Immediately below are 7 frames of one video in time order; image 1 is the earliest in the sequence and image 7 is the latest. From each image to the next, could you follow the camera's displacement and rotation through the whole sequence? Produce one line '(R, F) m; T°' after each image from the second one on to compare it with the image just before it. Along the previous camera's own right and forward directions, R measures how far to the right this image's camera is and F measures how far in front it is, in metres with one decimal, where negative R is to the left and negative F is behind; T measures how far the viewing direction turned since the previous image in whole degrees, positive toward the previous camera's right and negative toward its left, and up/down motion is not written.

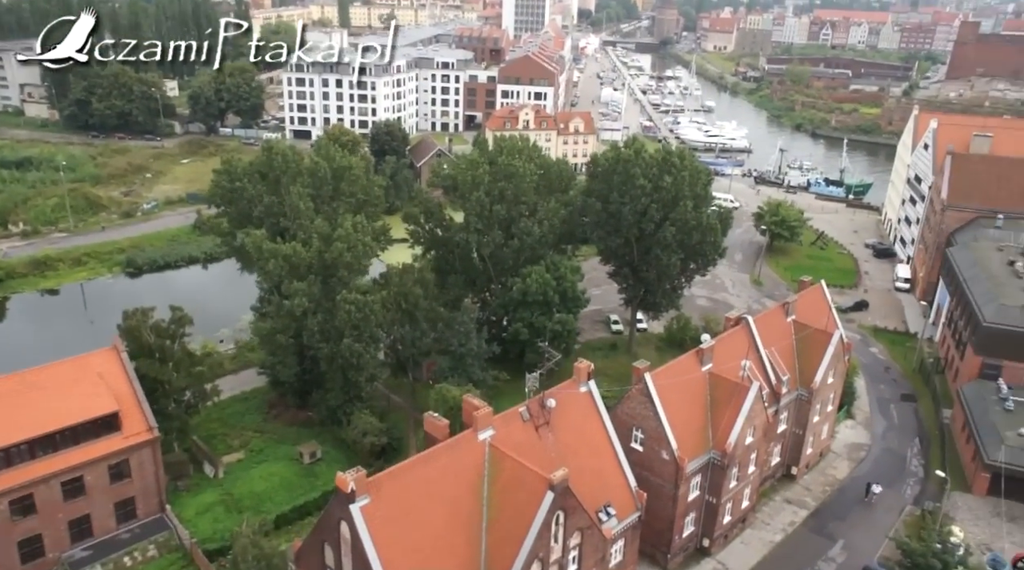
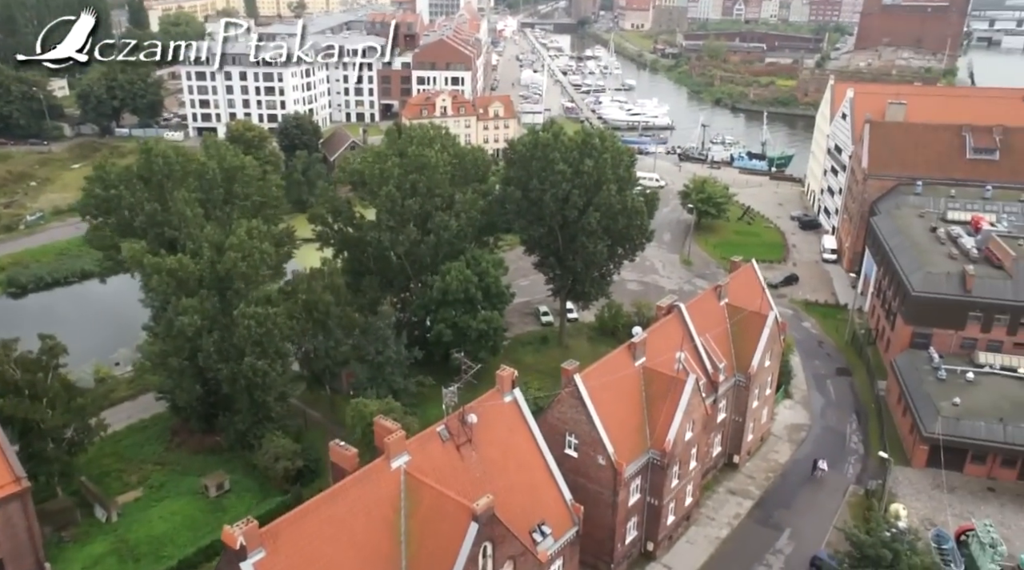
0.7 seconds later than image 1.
(+0.9, +3.7) m; +4°
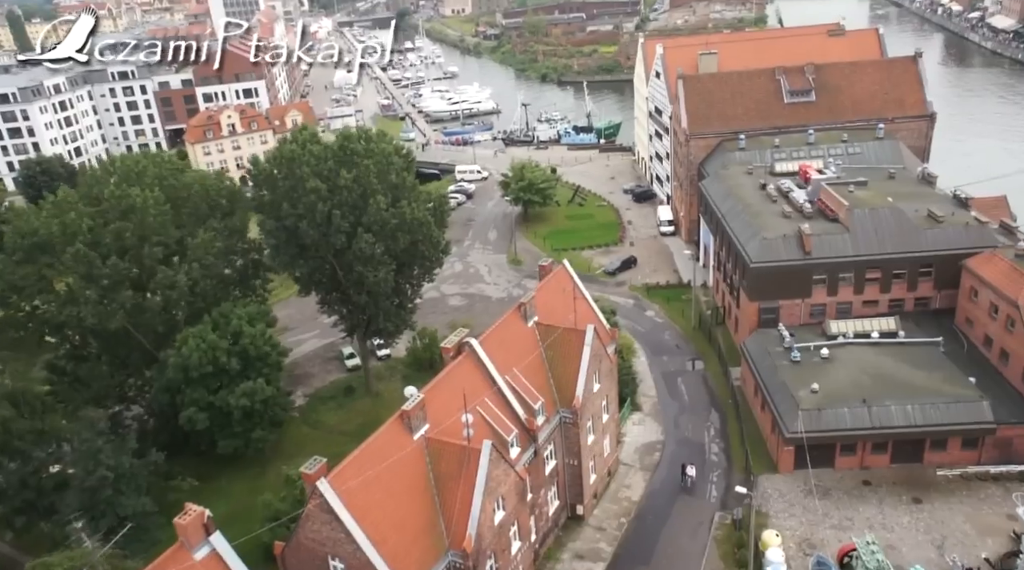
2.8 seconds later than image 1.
(+6.7, +11.7) m; +8°
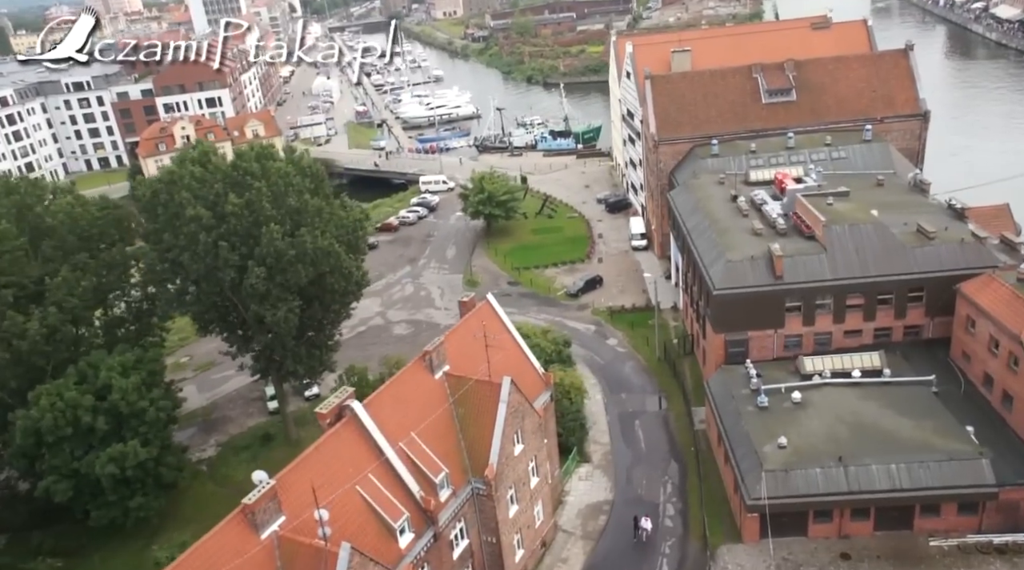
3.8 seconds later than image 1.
(+4.8, +7.6) m; -1°
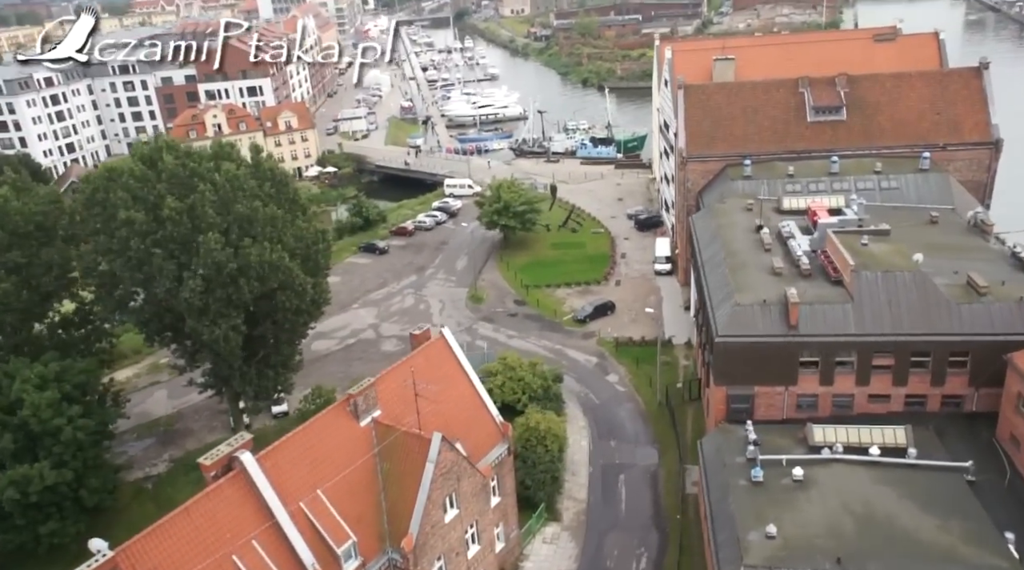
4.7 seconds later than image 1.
(+4.4, +6.2) m; -4°
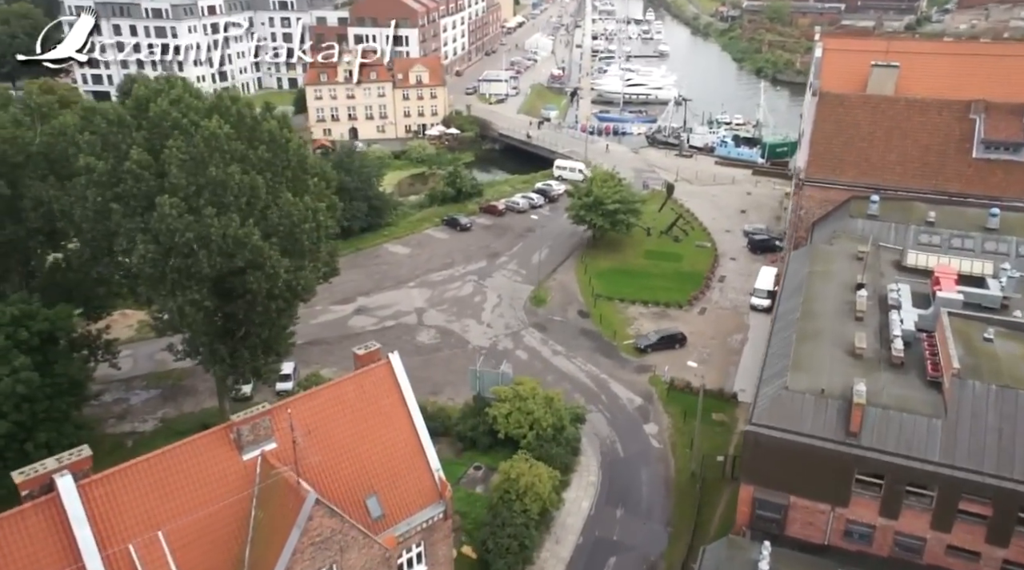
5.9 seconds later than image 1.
(+6.3, +8.5) m; -10°
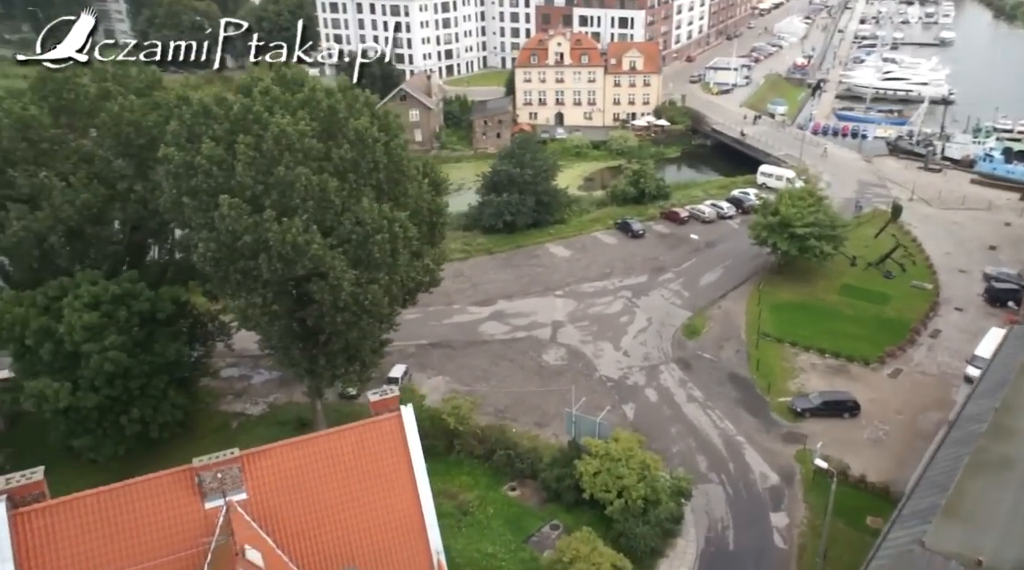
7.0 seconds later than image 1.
(+5.6, +7.1) m; -15°
